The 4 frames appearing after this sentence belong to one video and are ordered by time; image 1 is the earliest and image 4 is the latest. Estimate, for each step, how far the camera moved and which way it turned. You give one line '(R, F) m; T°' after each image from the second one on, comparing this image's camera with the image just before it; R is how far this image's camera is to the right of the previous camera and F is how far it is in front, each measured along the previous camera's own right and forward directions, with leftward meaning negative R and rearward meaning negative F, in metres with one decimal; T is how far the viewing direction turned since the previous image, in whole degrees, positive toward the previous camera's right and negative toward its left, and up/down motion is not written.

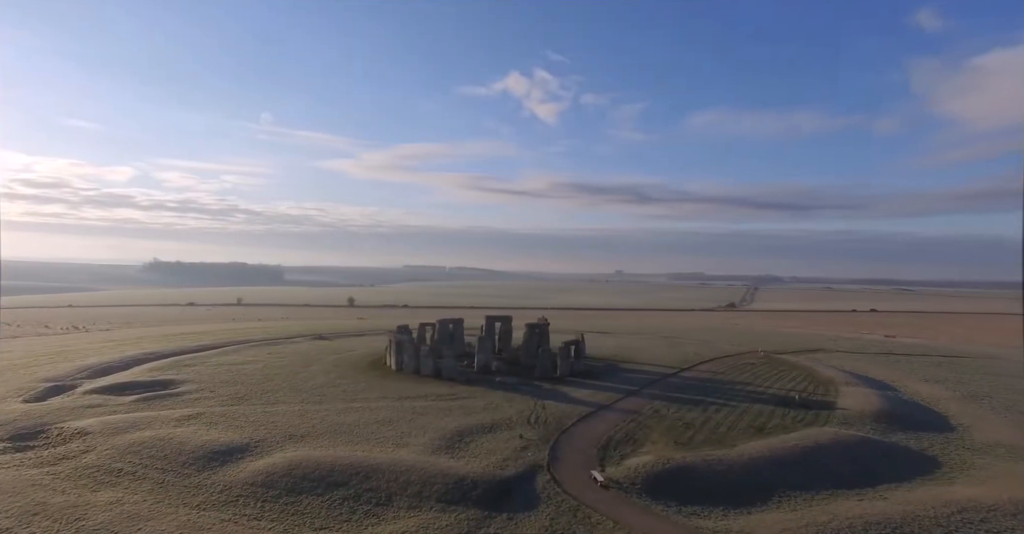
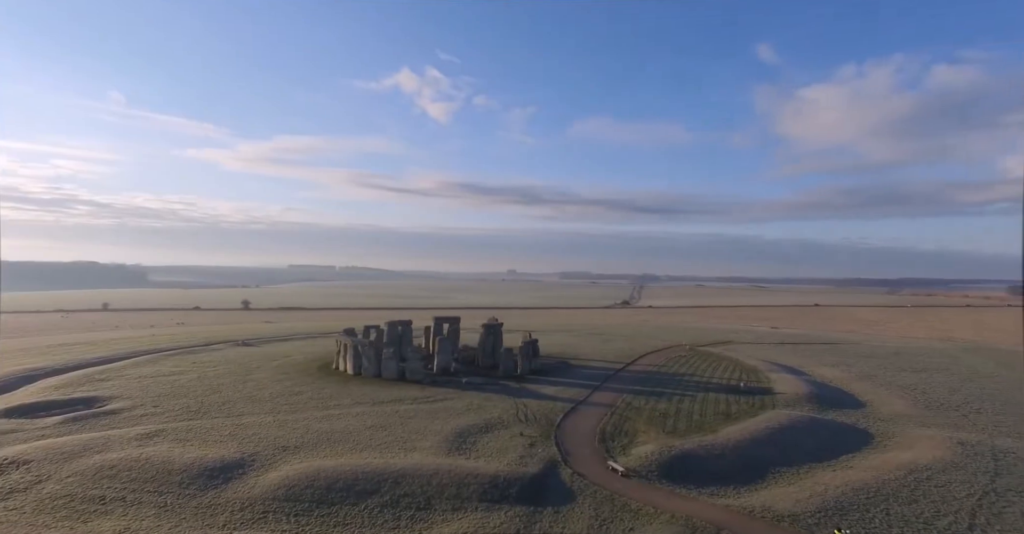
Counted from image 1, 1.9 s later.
(-2.8, -0.1) m; +11°
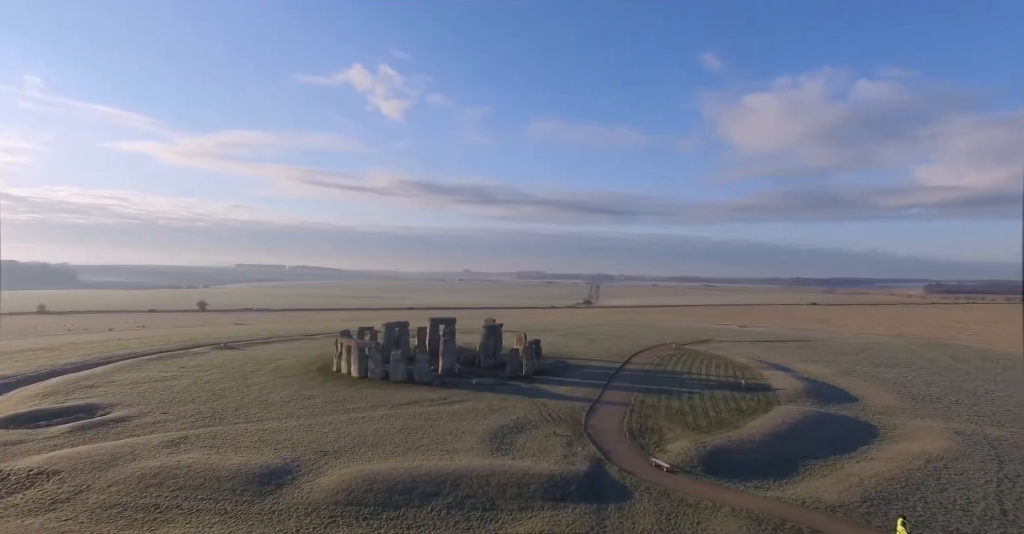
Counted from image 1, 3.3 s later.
(-2.1, -0.1) m; +5°
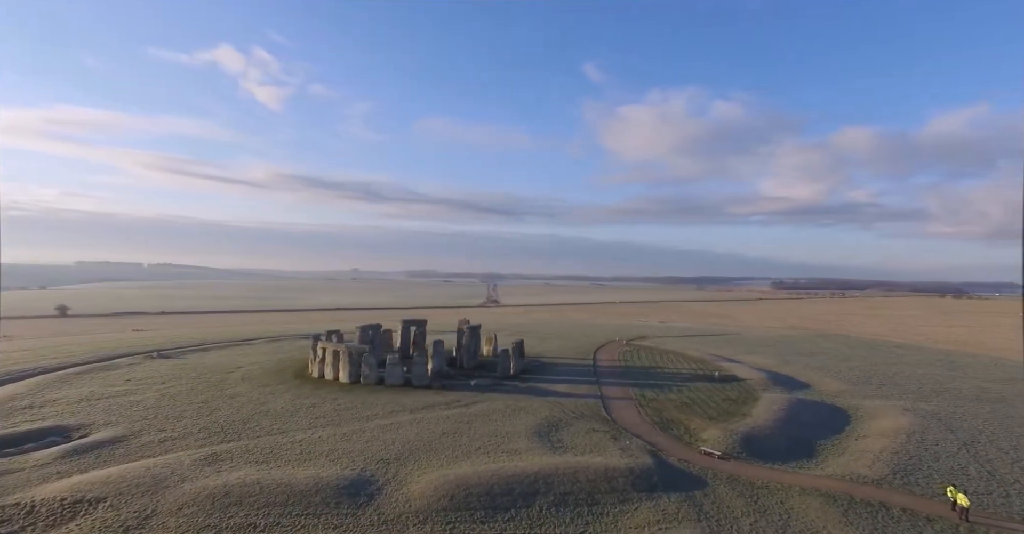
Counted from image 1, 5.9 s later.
(-4.0, +0.1) m; +11°
